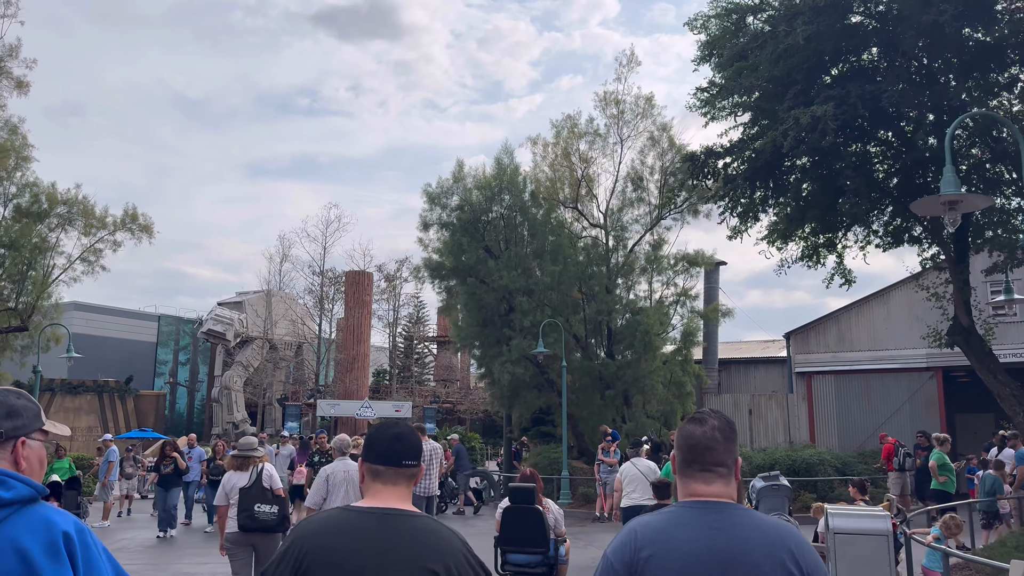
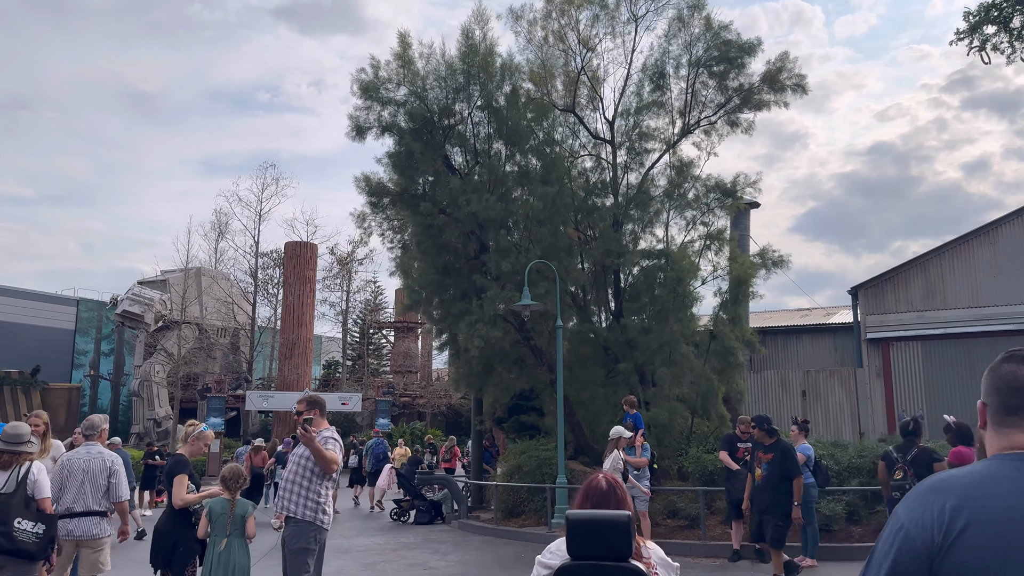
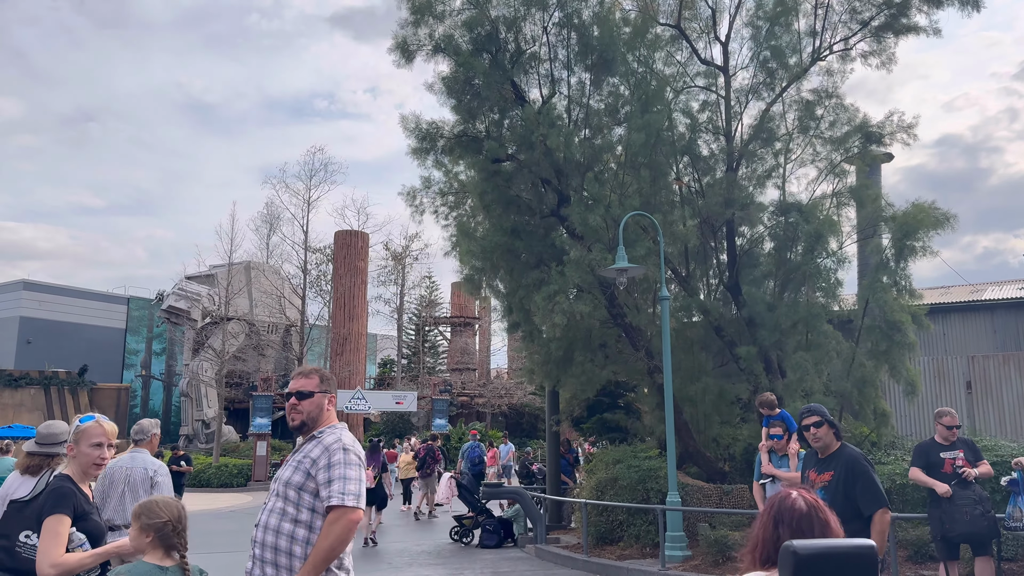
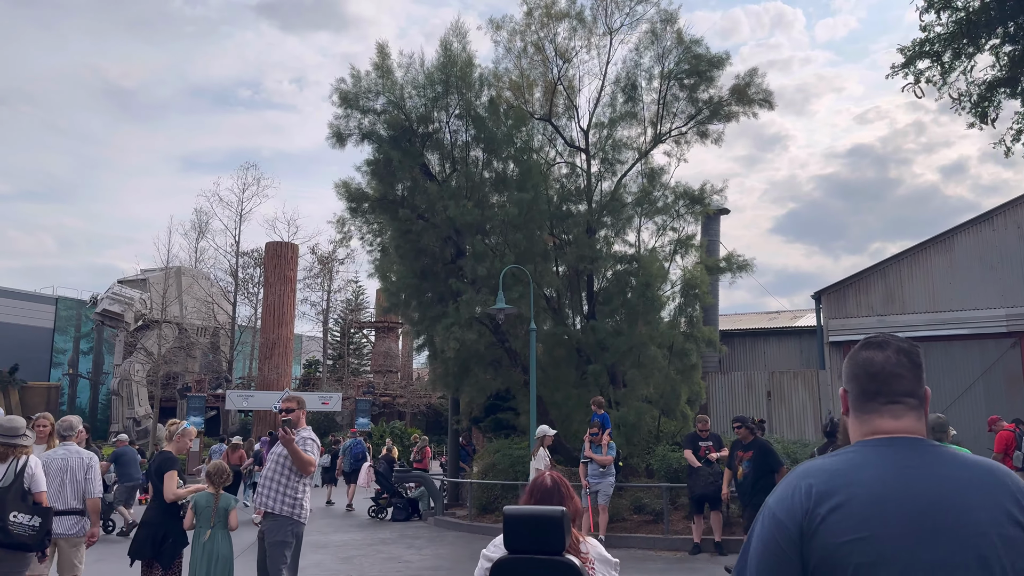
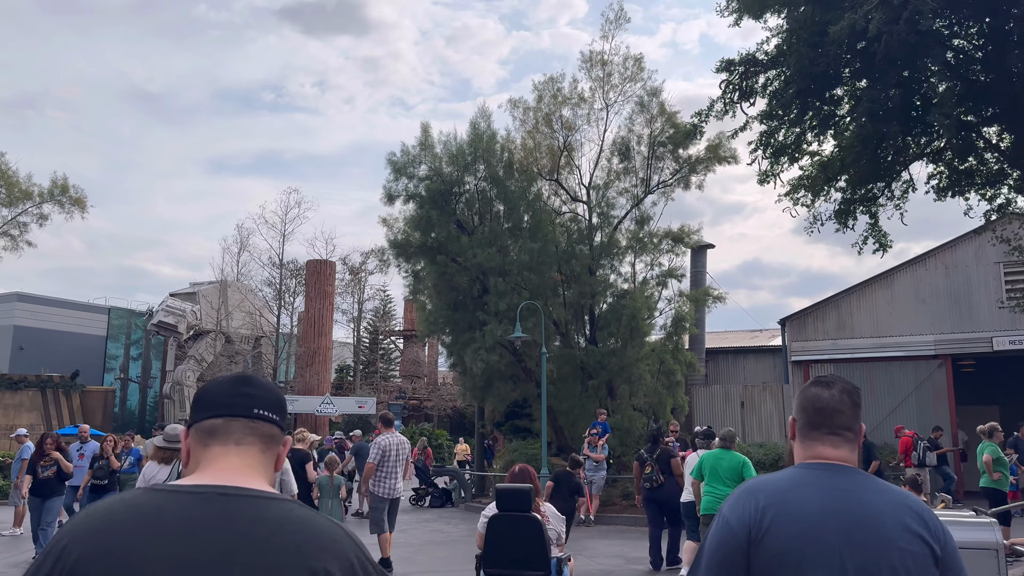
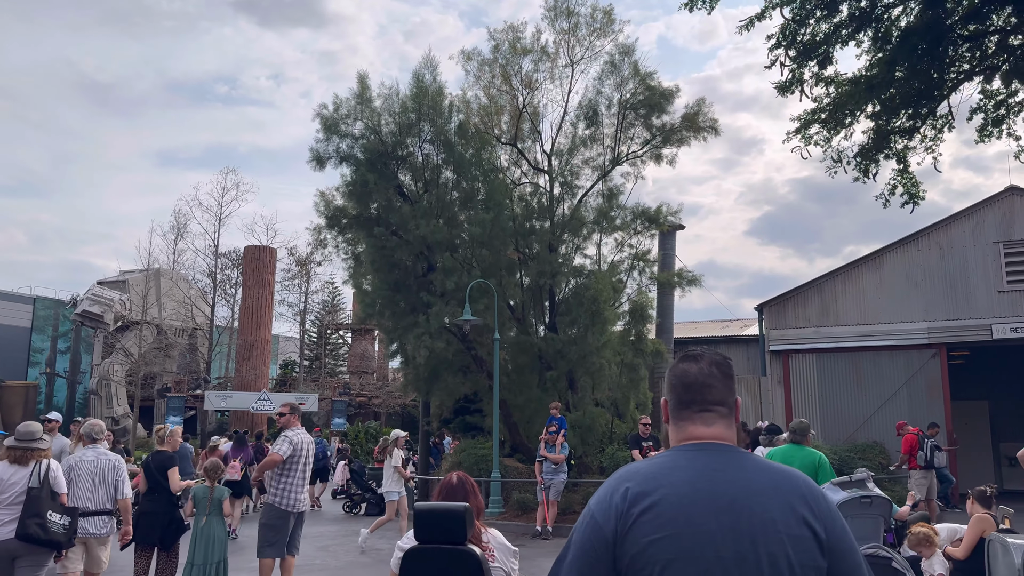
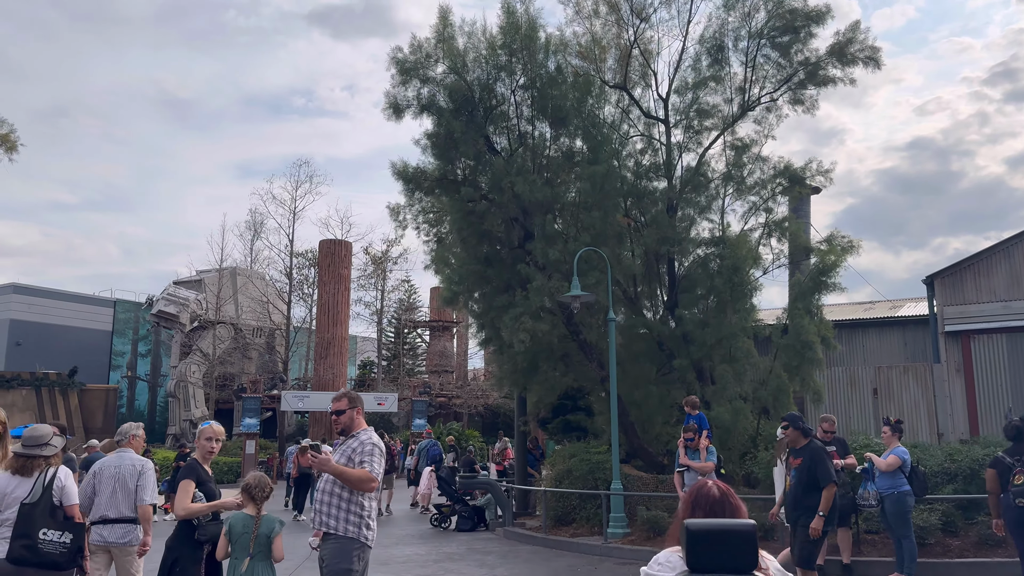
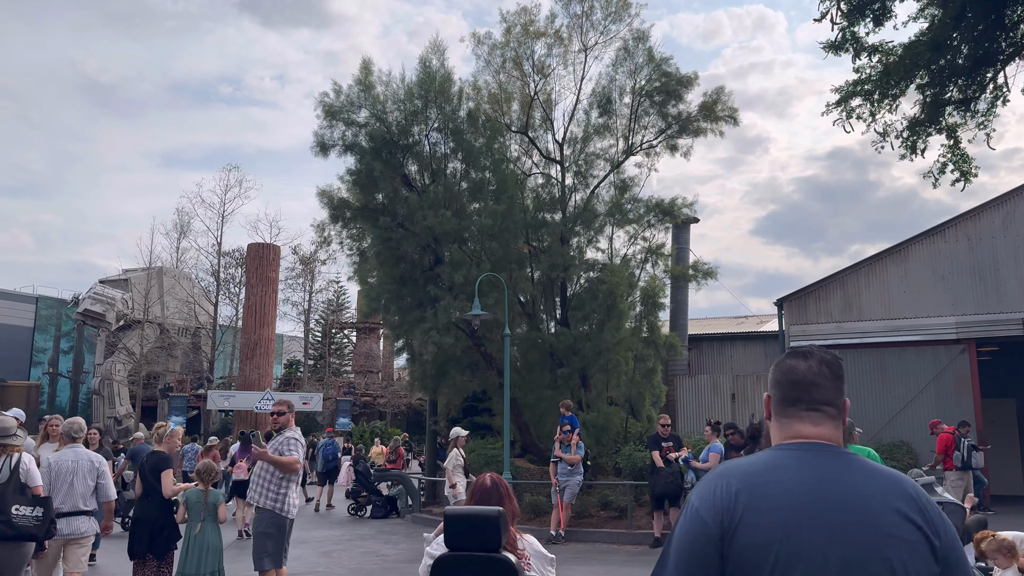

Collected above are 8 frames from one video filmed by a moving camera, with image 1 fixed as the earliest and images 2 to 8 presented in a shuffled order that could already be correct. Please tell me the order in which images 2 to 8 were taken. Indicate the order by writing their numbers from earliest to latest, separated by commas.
5, 6, 8, 4, 2, 7, 3
